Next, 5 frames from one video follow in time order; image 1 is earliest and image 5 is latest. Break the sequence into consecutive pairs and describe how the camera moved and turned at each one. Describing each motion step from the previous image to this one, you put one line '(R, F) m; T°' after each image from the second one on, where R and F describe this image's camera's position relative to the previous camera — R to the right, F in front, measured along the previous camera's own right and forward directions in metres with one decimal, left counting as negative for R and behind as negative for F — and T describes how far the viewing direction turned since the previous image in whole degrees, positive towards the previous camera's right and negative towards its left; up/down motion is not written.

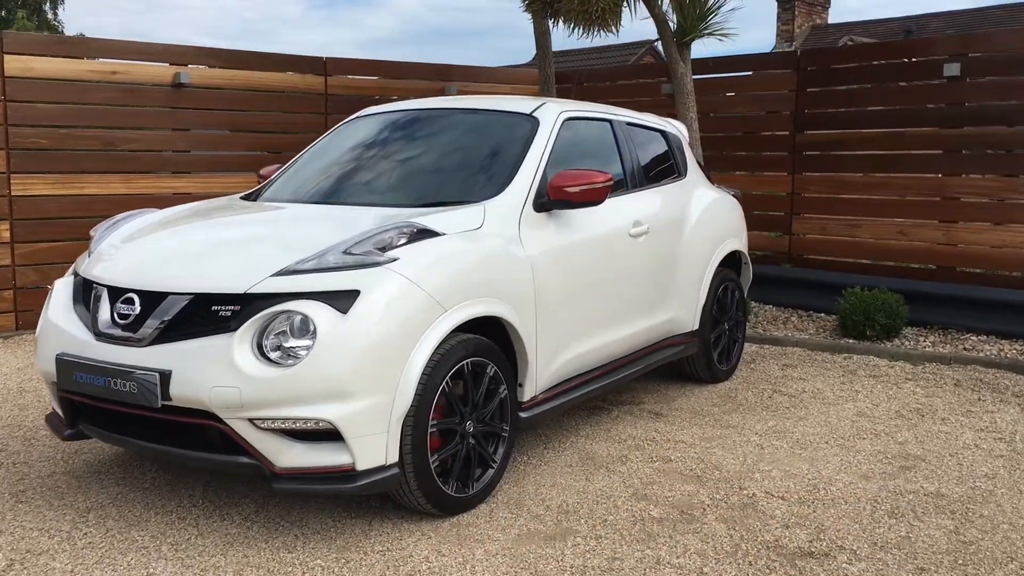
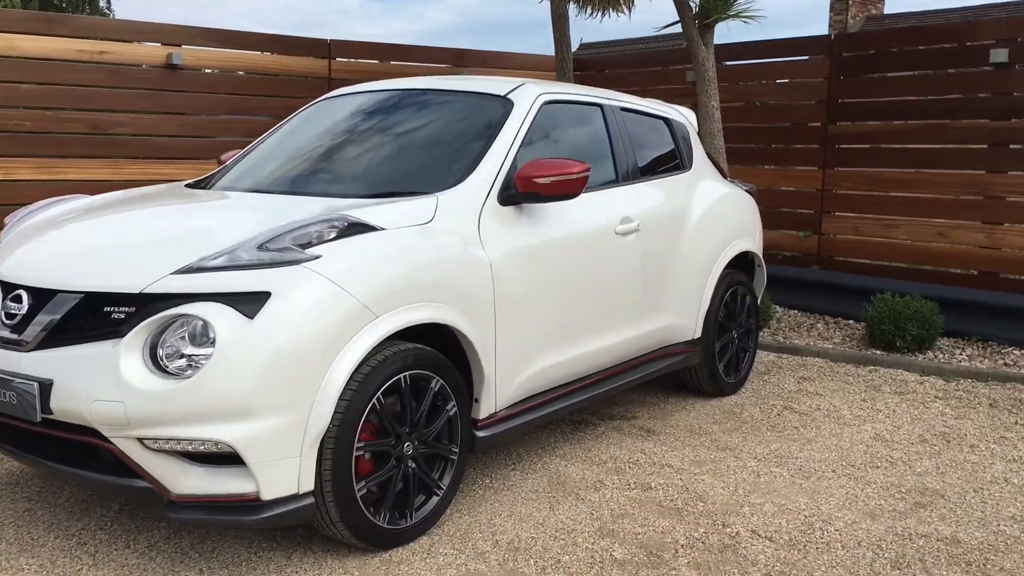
(+0.3, +0.4) m; -3°
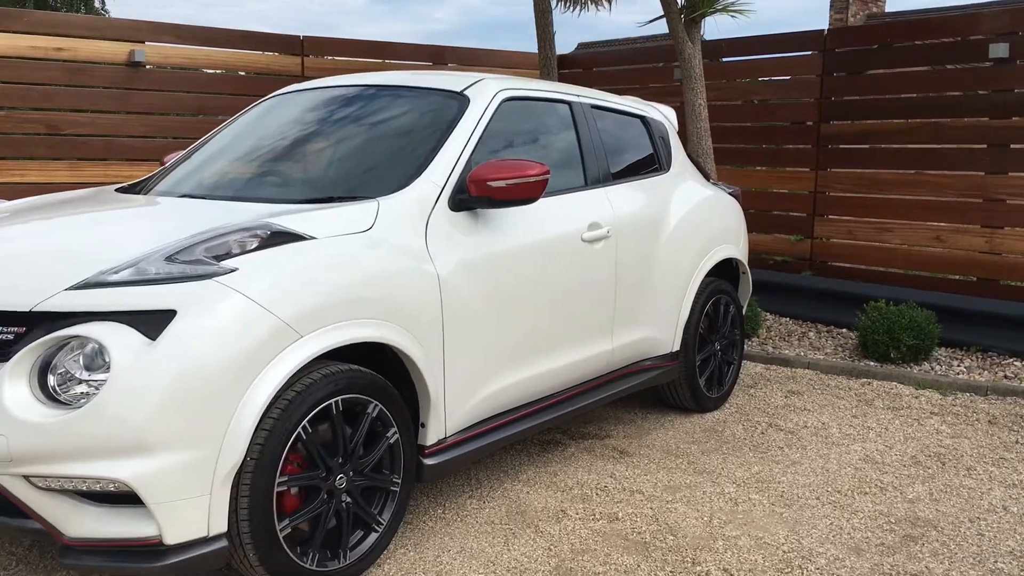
(+0.2, +0.3) m; 0°
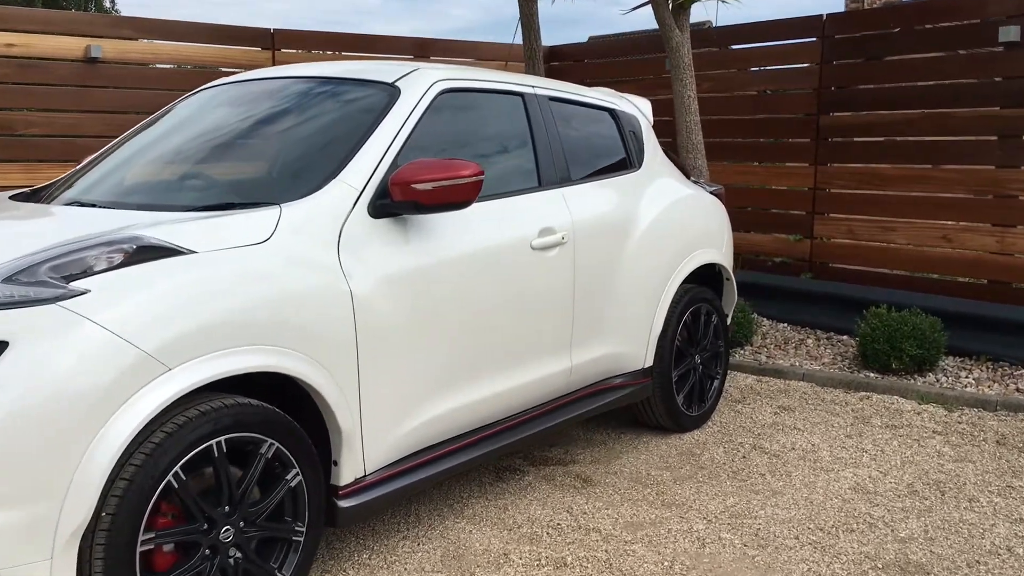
(+0.2, +0.4) m; -1°
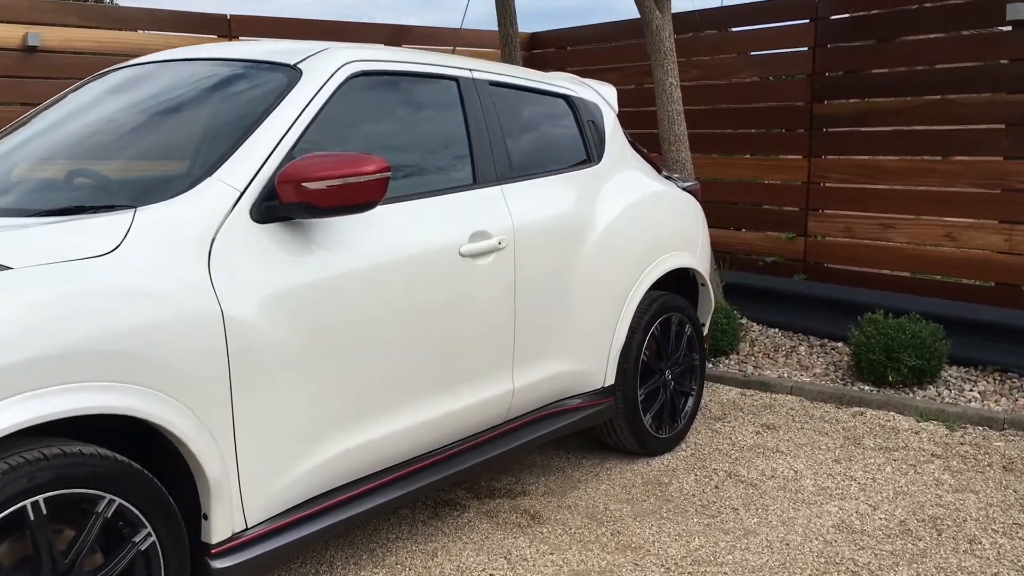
(+0.2, +0.4) m; -1°
